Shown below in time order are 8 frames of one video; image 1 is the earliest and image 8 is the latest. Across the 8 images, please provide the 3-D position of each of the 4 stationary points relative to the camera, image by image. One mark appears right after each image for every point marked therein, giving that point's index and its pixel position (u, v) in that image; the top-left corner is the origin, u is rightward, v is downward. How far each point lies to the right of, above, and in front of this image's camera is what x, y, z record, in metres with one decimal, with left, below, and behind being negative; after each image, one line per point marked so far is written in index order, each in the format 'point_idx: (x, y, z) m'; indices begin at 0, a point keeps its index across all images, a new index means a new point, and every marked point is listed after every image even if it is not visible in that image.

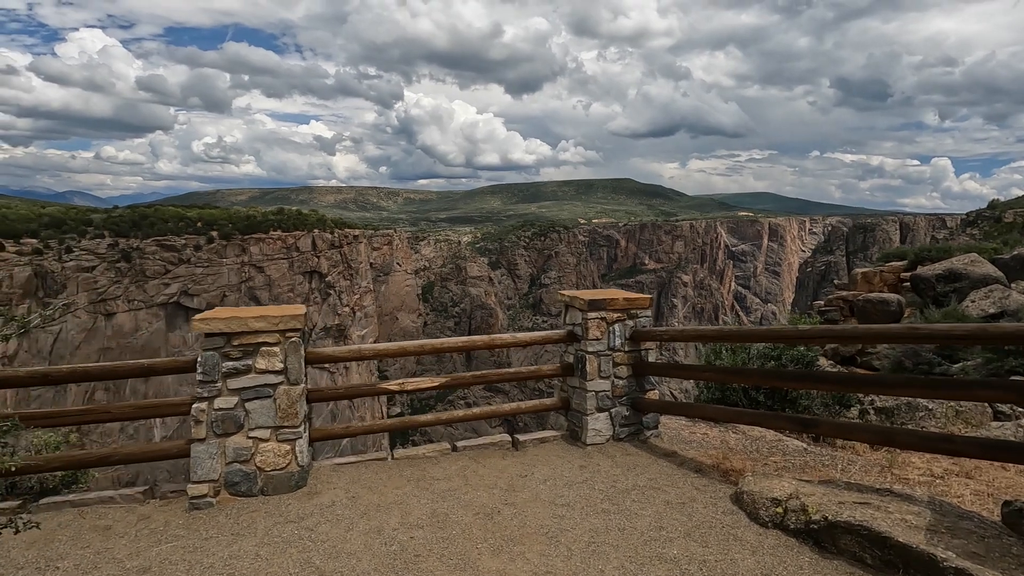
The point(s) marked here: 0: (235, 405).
0: (-2.2, -1.0, +4.3) m
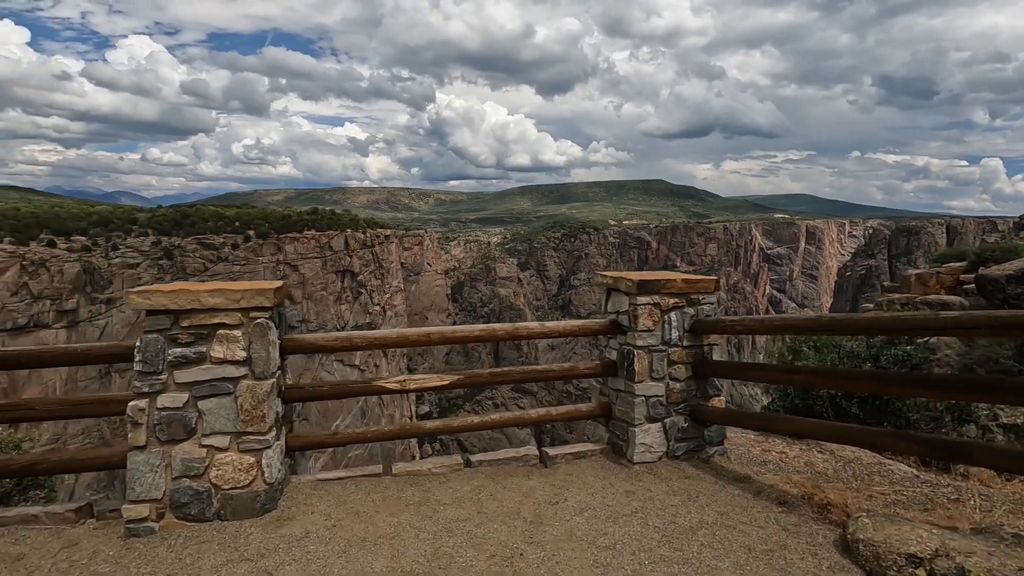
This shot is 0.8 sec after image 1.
0: (-2.1, -0.7, +3.4) m
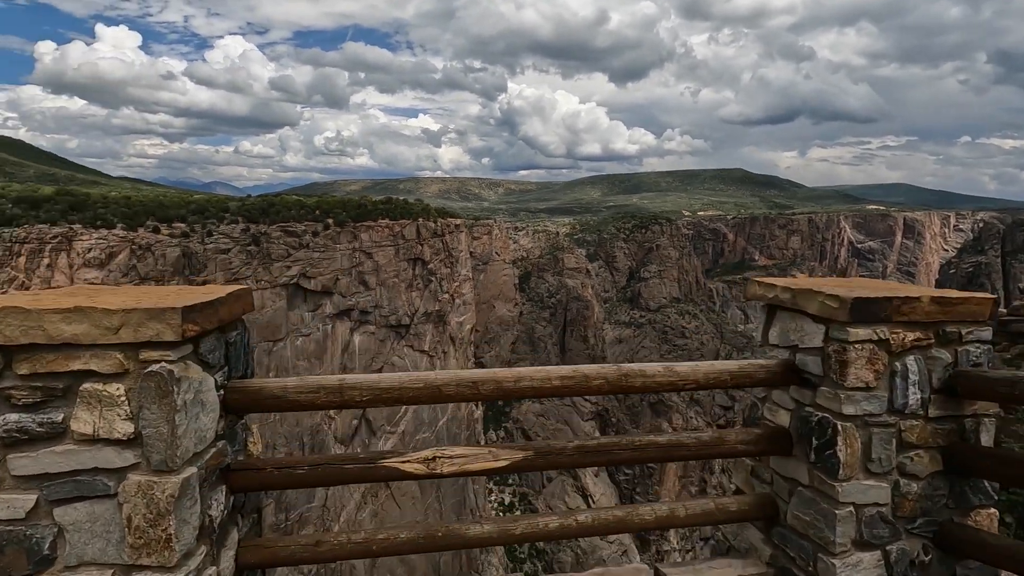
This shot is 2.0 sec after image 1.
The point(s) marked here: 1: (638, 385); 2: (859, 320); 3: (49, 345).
0: (-1.7, -0.8, +1.9) m
1: (+0.6, -0.5, +2.6) m
2: (+1.6, -0.1, +2.4) m
3: (-1.6, -0.2, +1.8) m
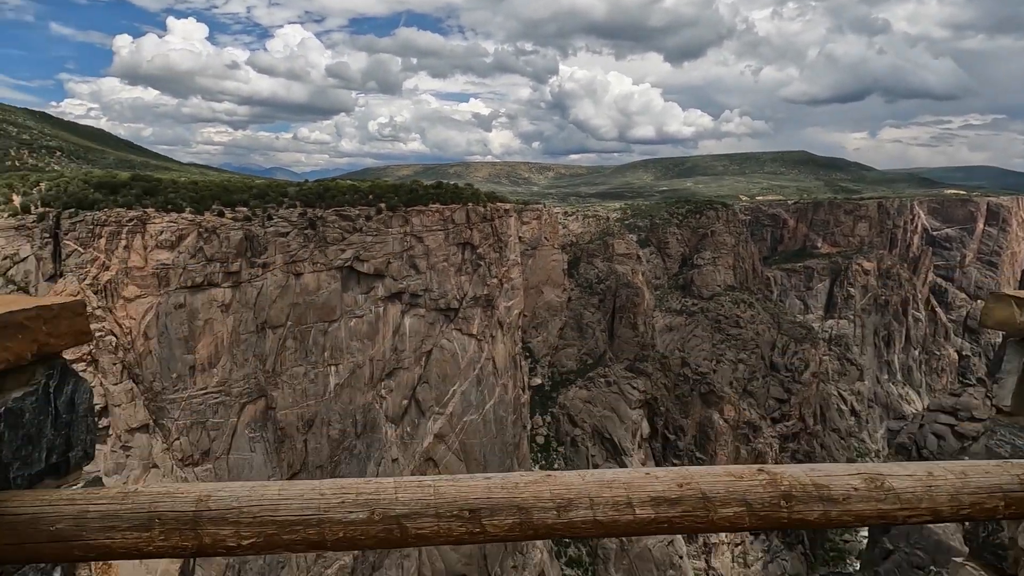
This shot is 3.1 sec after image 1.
0: (-1.6, -0.7, +1.2) m
1: (+0.7, -0.4, +1.7) m
2: (+1.7, -0.1, +1.4) m
3: (-1.5, -0.2, +1.1) m
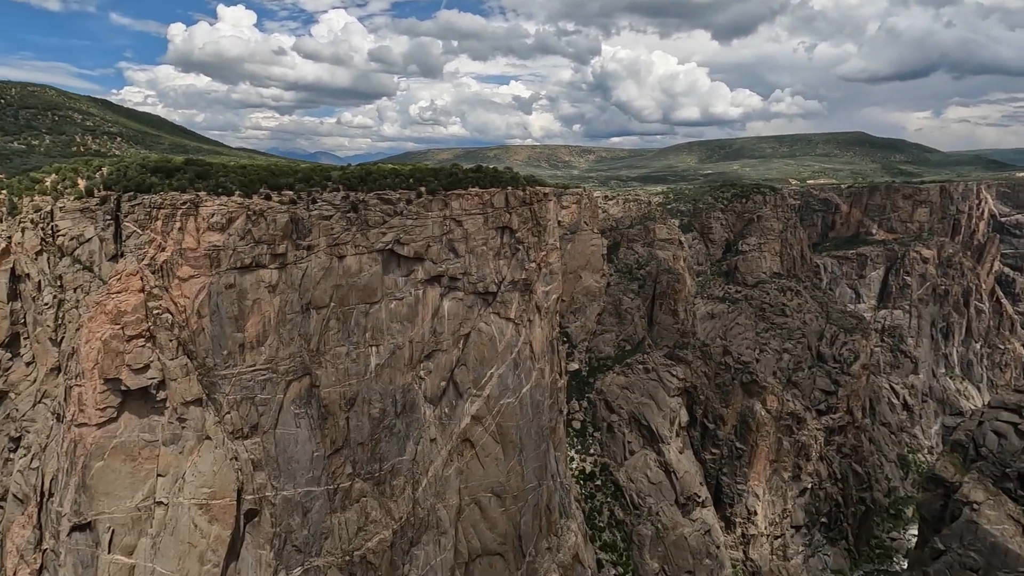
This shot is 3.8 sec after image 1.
0: (-1.7, -0.7, +1.0) m
1: (+0.6, -0.4, +1.4) m
2: (+1.6, -0.1, +1.0) m
3: (-1.6, -0.1, +0.9) m
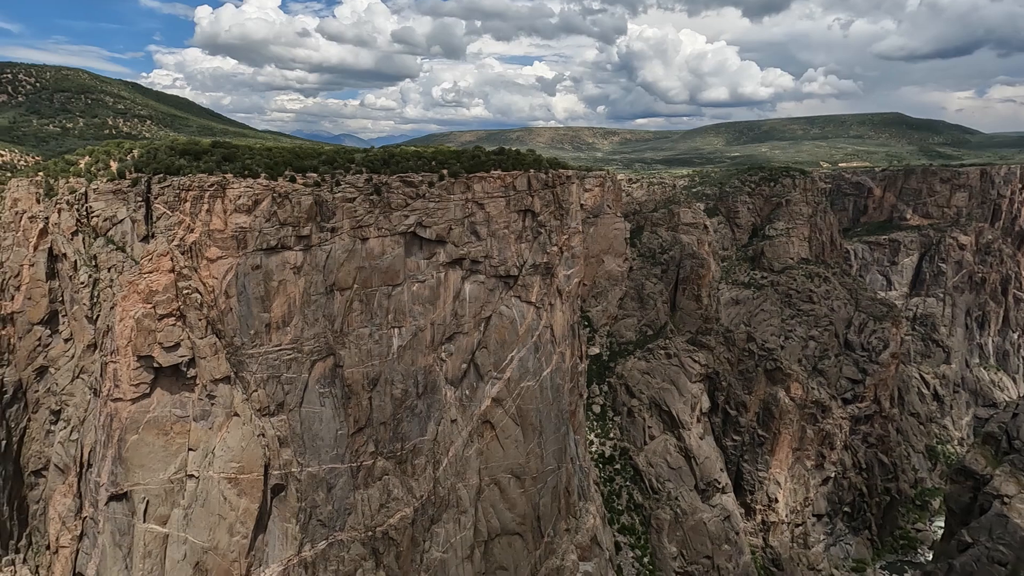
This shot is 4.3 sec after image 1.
0: (-1.9, -0.7, +0.9) m
1: (+0.5, -0.4, +1.1) m
2: (+1.5, -0.1, +0.7) m
3: (-1.7, -0.1, +0.7) m
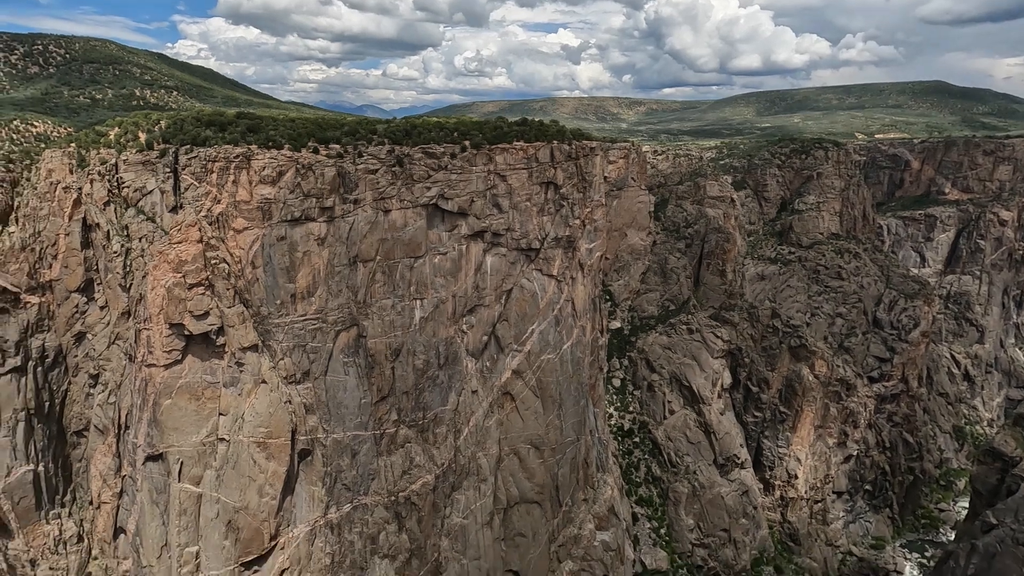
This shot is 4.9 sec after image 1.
0: (-1.9, -0.6, +0.8) m
1: (+0.5, -0.3, +0.9) m
2: (+1.4, -0.1, +0.4) m
3: (-1.8, 0.0, +0.6) m
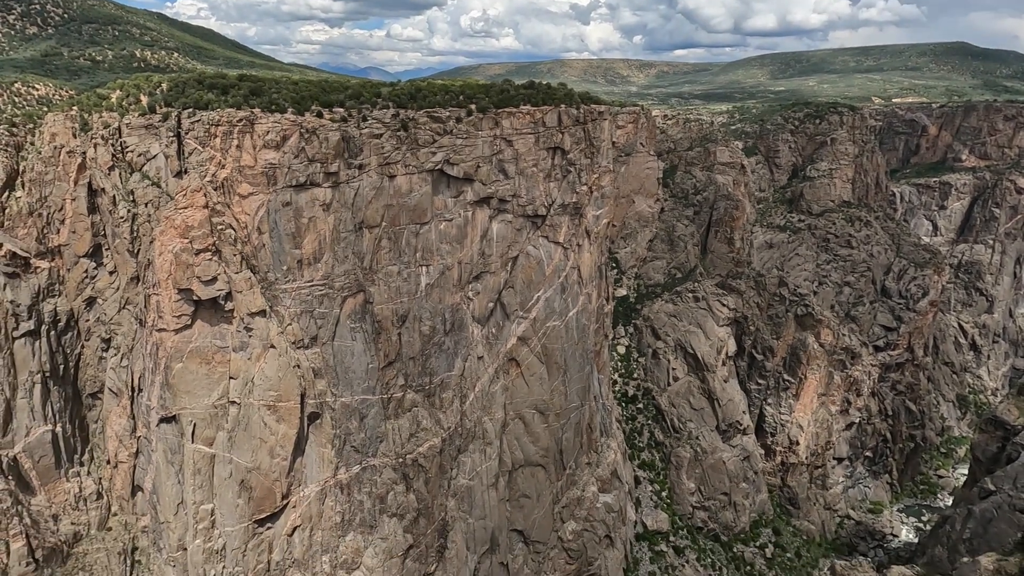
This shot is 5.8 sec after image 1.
0: (-2.0, -0.6, +0.5) m
1: (+0.4, -0.3, +0.6) m
2: (+1.3, -0.1, +0.1) m
3: (-1.9, 0.0, +0.3) m
